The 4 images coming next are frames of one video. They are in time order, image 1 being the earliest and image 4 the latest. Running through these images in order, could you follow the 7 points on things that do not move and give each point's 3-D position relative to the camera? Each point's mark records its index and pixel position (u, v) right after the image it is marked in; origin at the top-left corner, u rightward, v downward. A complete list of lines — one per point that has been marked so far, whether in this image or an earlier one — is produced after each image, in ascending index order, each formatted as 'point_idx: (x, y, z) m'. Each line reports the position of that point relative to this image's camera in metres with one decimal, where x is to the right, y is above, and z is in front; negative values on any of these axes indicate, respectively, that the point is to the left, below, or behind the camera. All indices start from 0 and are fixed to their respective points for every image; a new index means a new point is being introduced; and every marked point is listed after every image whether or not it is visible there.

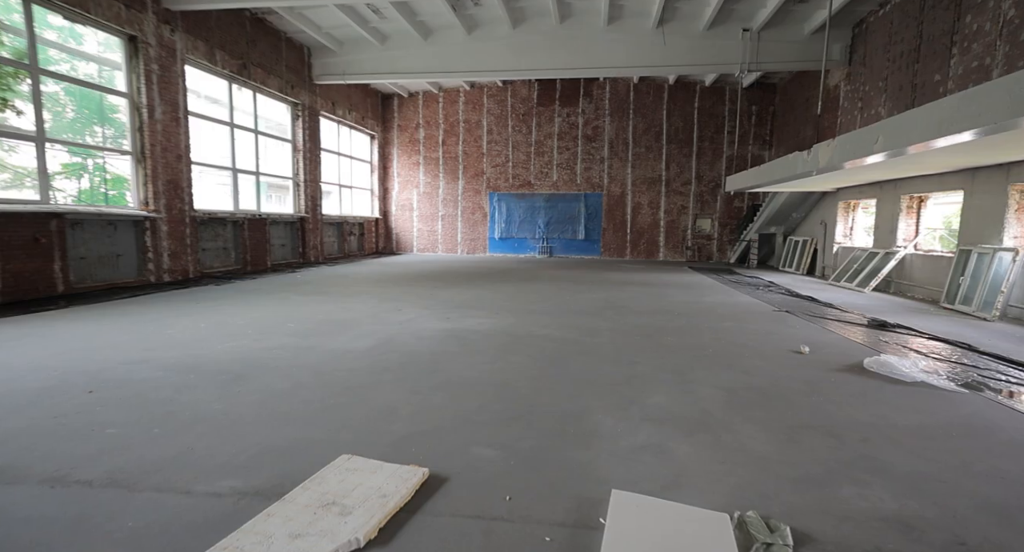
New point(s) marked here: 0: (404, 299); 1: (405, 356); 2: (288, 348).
0: (-1.3, -0.3, +5.6) m
1: (-0.7, -0.6, +3.1) m
2: (-1.6, -0.5, +3.2) m
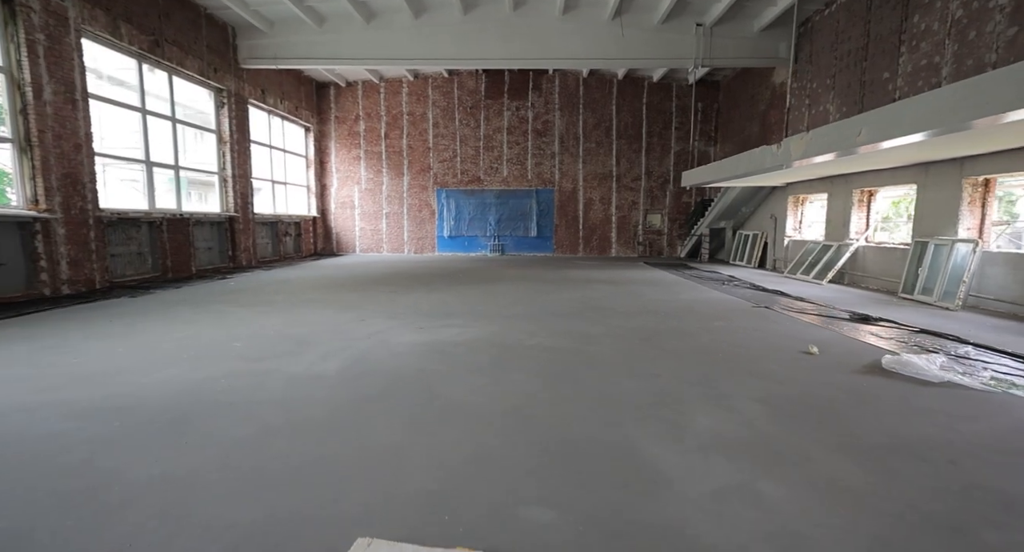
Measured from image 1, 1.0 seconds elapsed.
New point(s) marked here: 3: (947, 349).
0: (-1.7, -0.3, +5.0) m
1: (-0.7, -0.6, +2.6) m
2: (-1.6, -0.6, +2.7) m
3: (+2.9, -0.5, +2.9) m
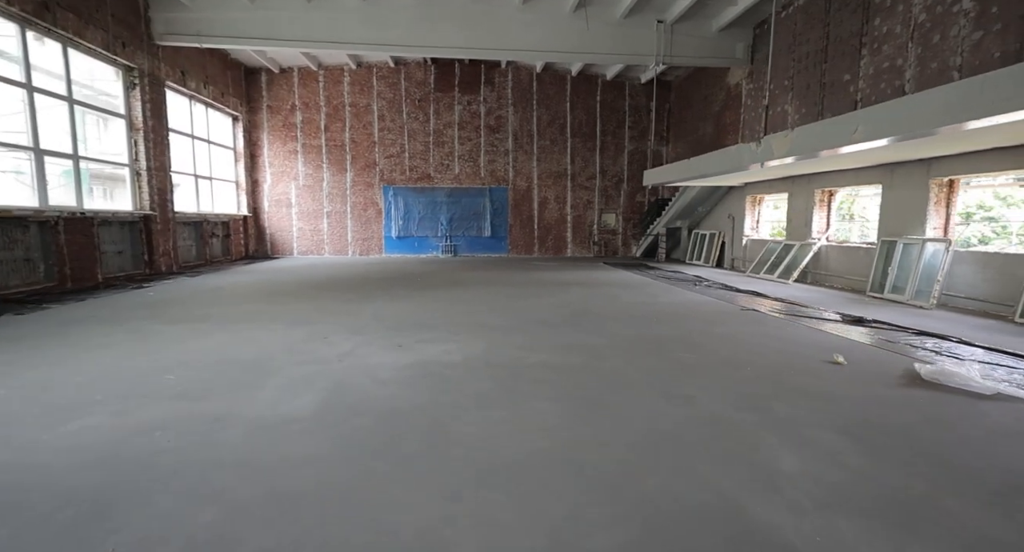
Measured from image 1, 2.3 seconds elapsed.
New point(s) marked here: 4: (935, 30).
0: (-1.9, -0.4, +4.4) m
1: (-0.6, -0.7, +2.1) m
2: (-1.5, -0.7, +2.0) m
3: (+3.0, -0.5, +2.9) m
4: (+4.4, +2.6, +4.6) m
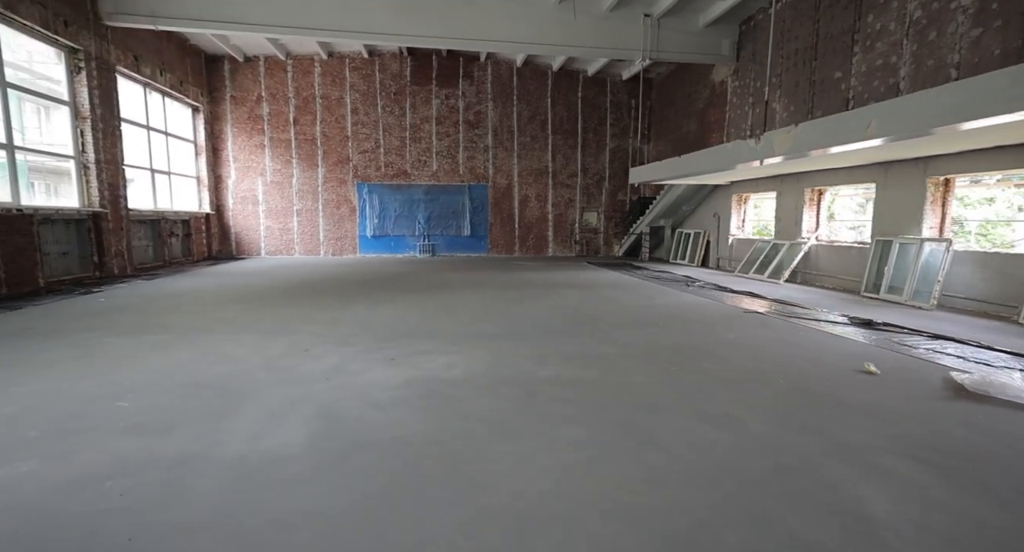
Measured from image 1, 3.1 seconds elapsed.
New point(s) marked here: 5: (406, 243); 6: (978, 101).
0: (-1.9, -0.5, +4.0) m
1: (-0.5, -0.7, +1.8) m
2: (-1.4, -0.7, +1.7) m
3: (+3.0, -0.5, +2.8) m
4: (+4.3, +2.6, +4.6) m
5: (-2.8, +0.9, +11.5) m
6: (+3.2, +1.2, +3.0) m
